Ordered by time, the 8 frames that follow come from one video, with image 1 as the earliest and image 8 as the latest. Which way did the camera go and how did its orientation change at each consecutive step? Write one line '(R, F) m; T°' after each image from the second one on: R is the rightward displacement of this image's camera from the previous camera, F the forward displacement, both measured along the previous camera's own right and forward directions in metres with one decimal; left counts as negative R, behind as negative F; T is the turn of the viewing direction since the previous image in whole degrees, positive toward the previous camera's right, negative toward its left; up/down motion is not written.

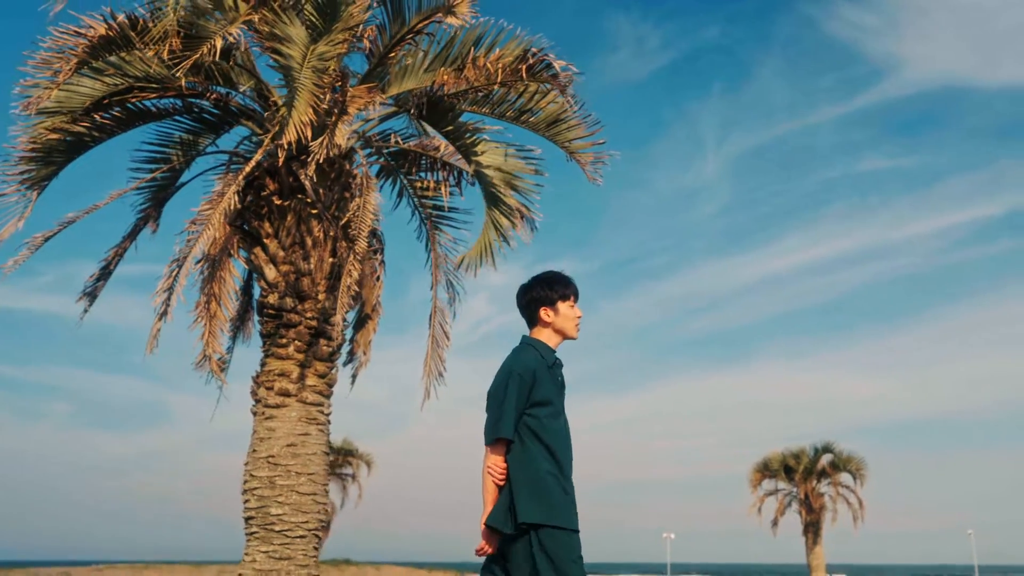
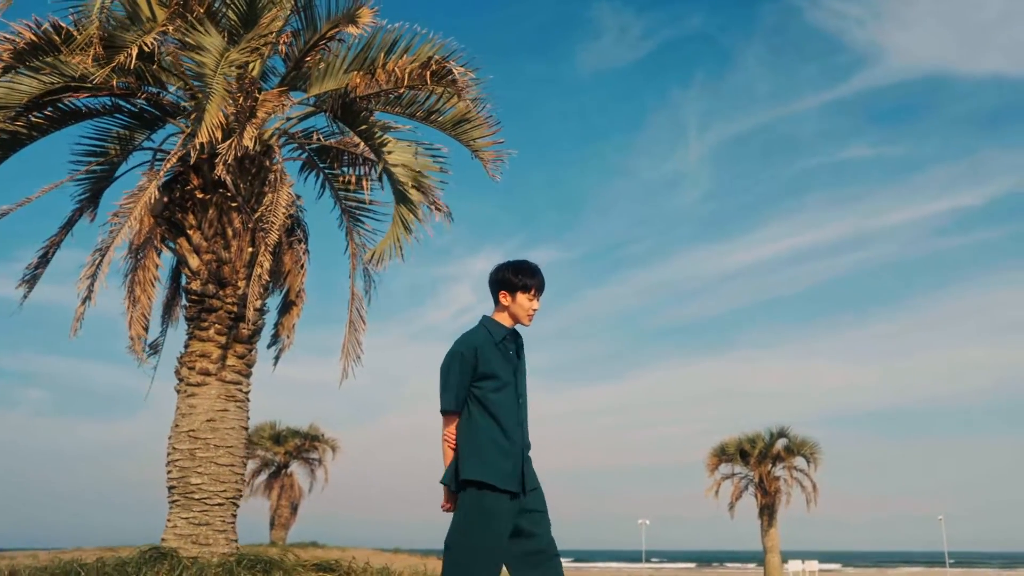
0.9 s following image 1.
(+0.7, -0.6) m; +1°
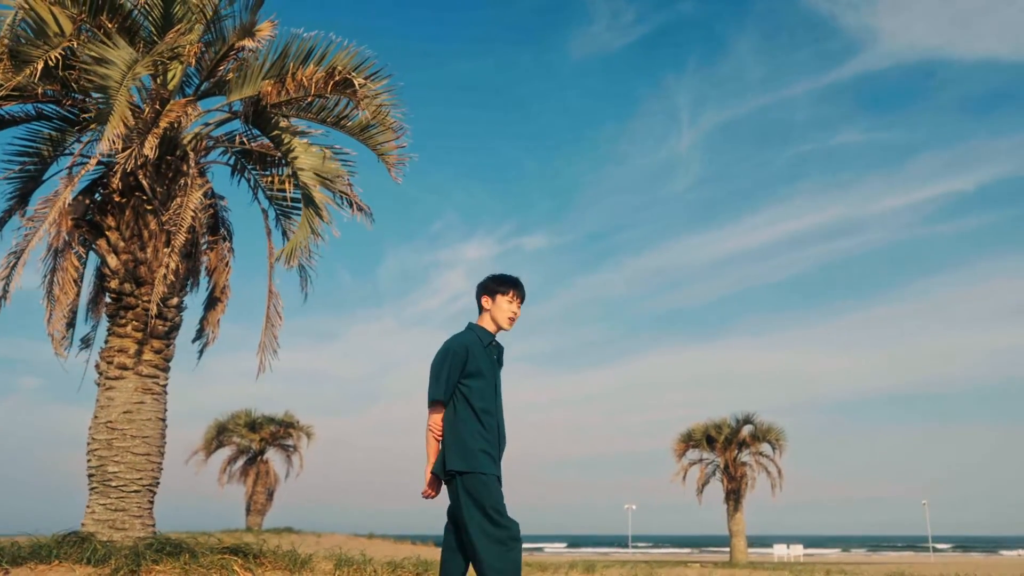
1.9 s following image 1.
(+0.9, -0.4) m; 0°
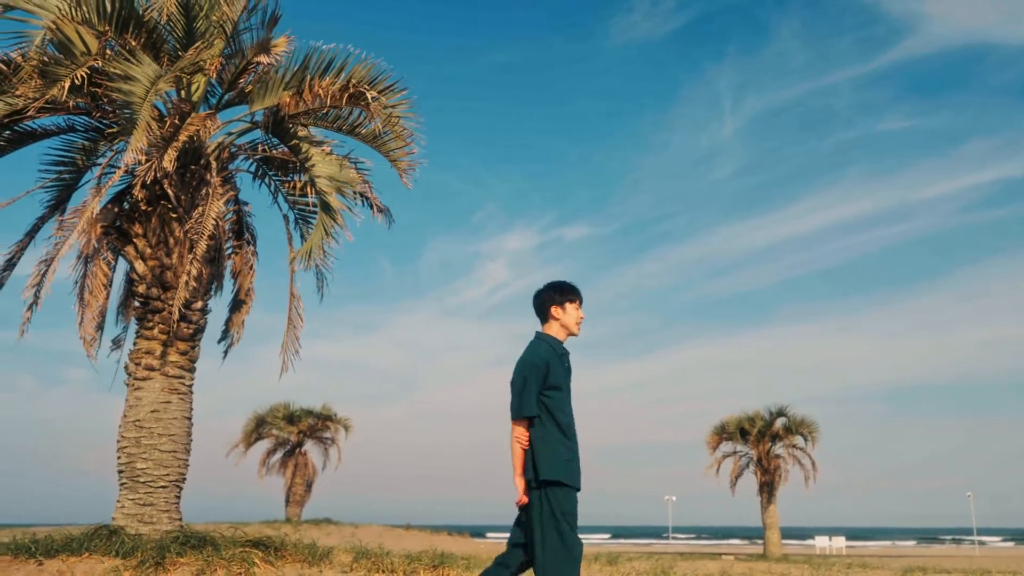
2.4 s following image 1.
(+0.3, -0.2) m; -3°
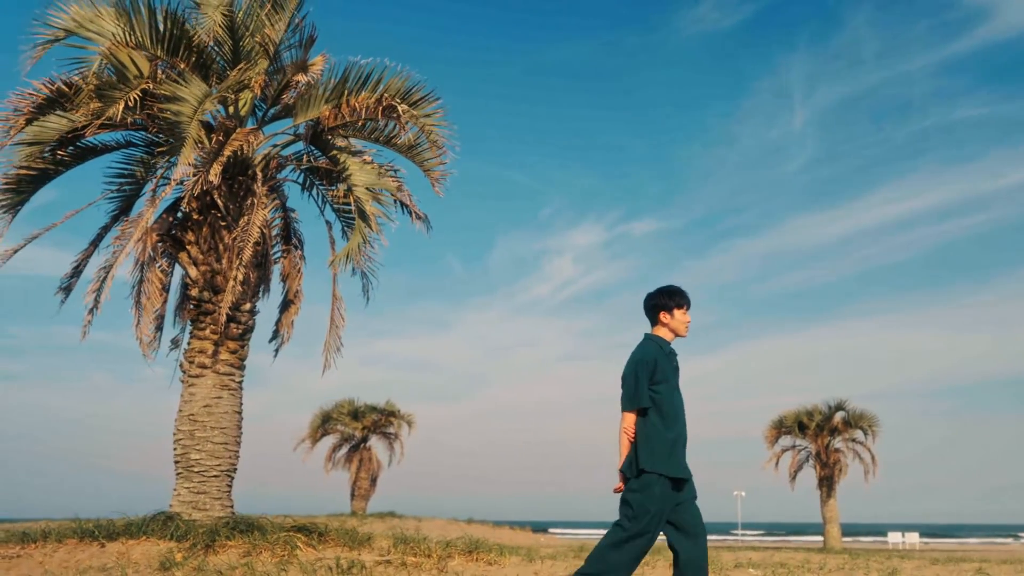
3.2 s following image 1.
(+0.4, -0.3) m; -5°
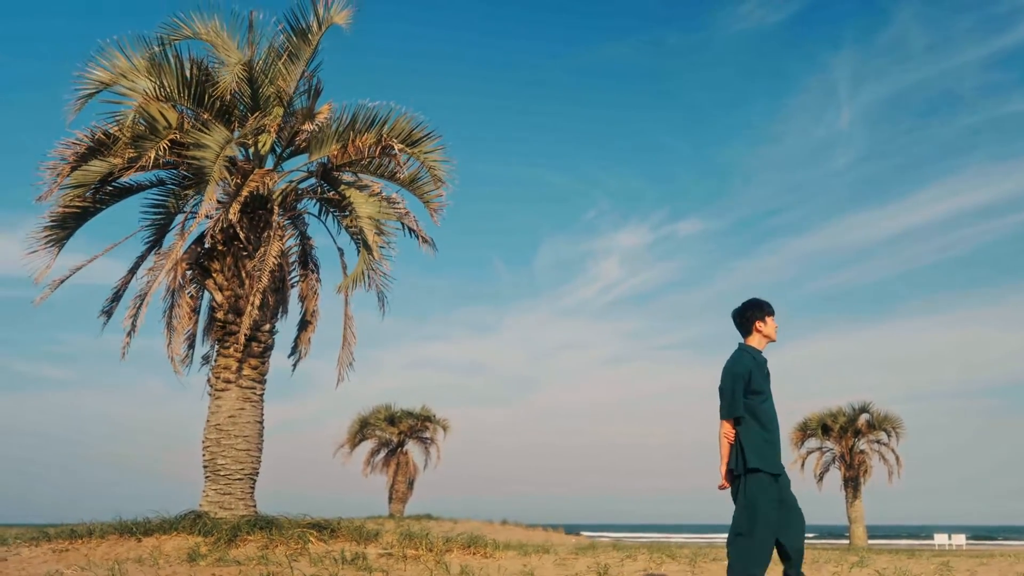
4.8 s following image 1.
(+0.7, -0.9) m; -3°
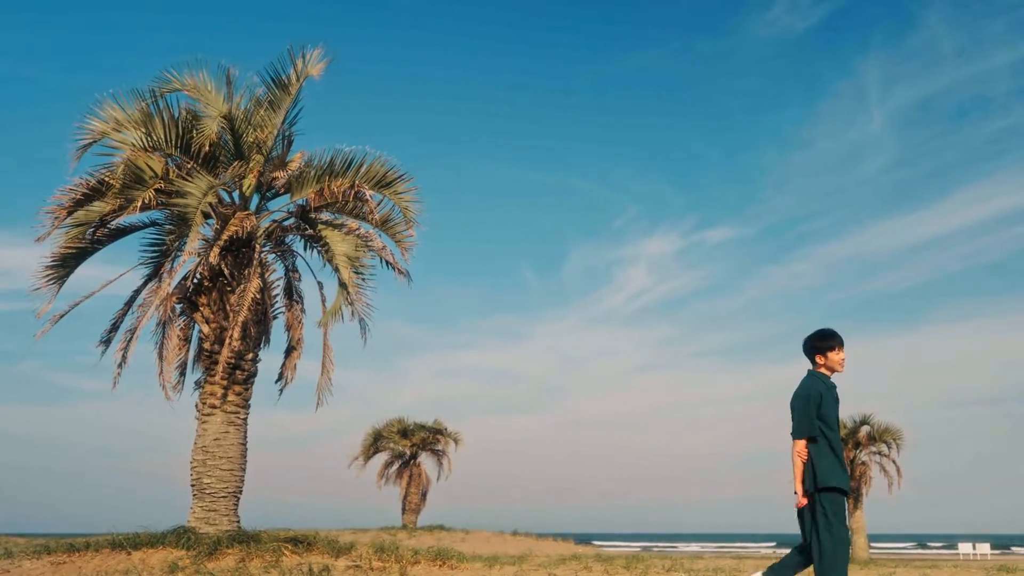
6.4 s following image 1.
(+0.9, -0.8) m; -2°
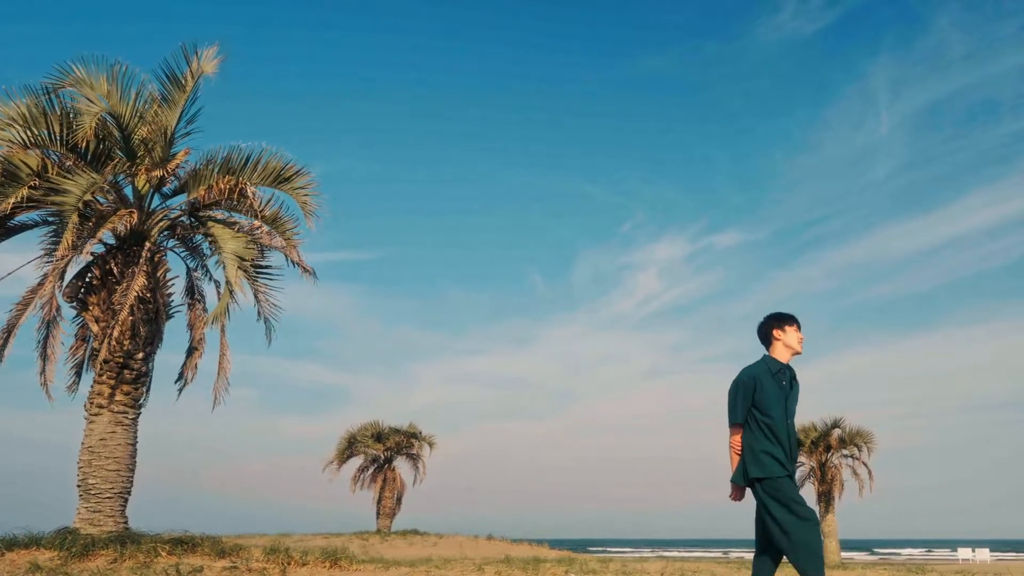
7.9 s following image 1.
(+1.5, +0.2) m; -1°
